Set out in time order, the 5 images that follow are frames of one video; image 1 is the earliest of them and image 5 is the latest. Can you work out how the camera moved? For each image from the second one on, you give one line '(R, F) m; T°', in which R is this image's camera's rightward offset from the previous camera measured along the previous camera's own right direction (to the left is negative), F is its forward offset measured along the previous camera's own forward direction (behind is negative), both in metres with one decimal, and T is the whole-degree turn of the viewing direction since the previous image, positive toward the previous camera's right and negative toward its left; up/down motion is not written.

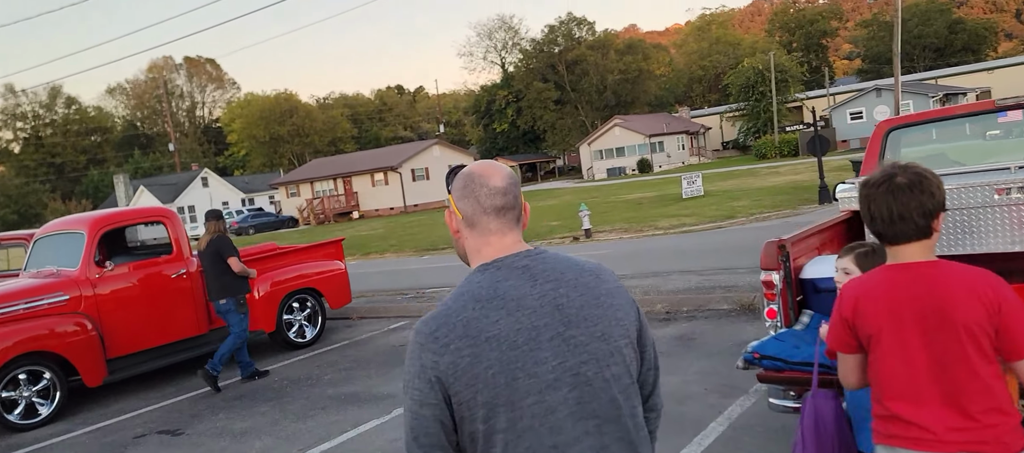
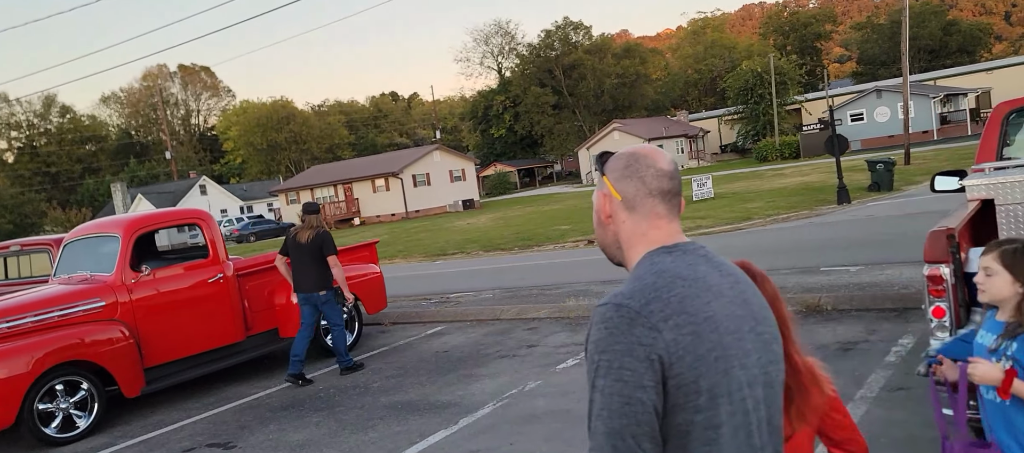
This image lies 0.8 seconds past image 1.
(-0.6, +0.3) m; 0°
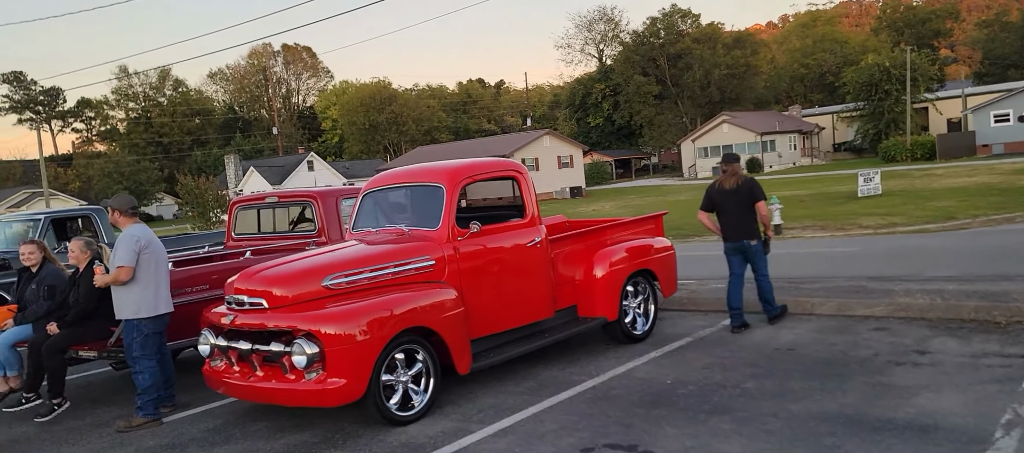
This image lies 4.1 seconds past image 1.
(-2.6, +1.1) m; -6°
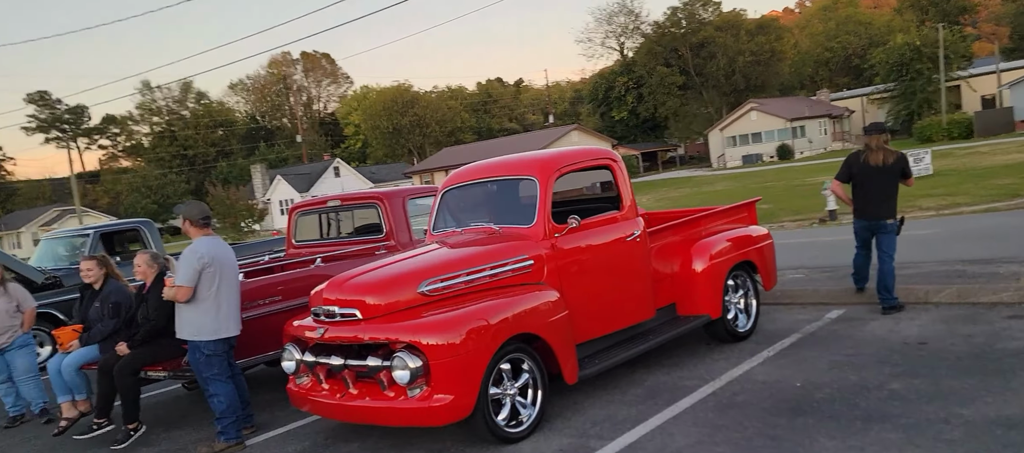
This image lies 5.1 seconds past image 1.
(-0.6, +0.5) m; -2°
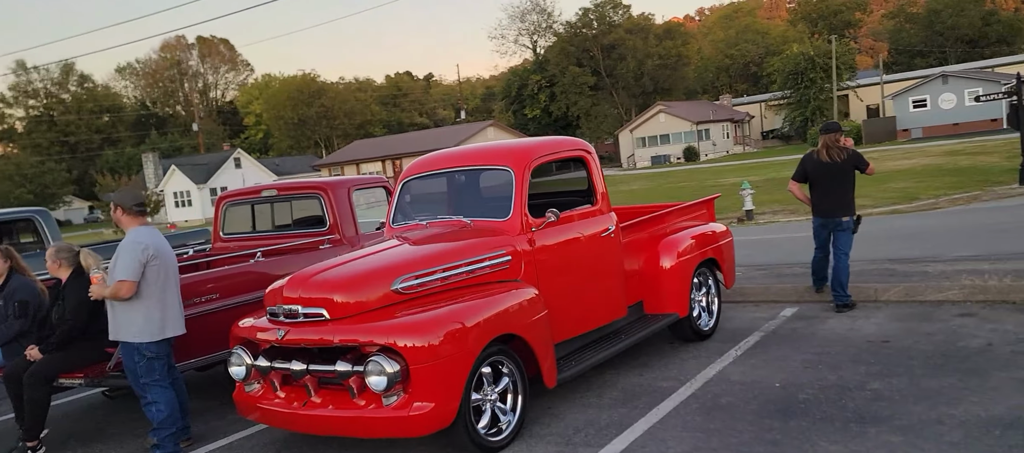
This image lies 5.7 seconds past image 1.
(-0.5, +0.4) m; +7°
